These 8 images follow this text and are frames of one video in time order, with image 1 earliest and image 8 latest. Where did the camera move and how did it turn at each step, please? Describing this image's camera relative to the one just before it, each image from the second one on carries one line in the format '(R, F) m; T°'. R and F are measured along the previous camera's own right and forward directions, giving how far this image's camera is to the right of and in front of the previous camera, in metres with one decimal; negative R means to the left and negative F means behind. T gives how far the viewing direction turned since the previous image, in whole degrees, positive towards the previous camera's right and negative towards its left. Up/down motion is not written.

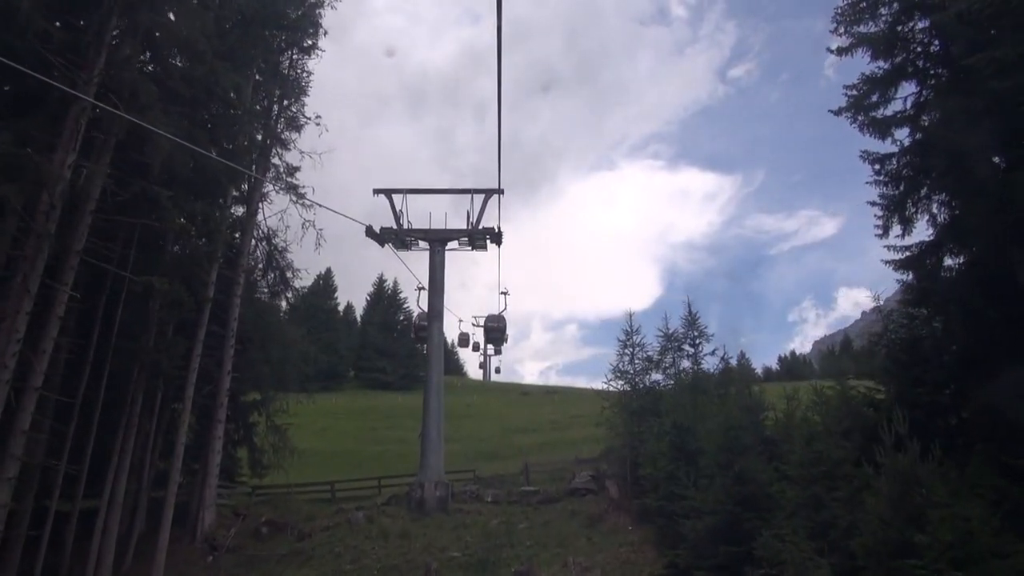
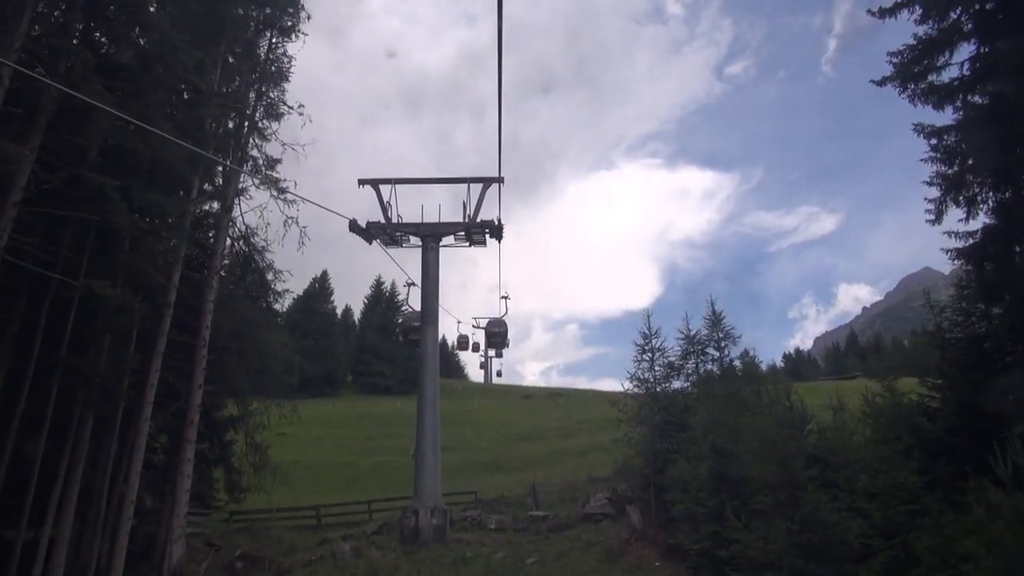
(-0.1, +2.3) m; 0°
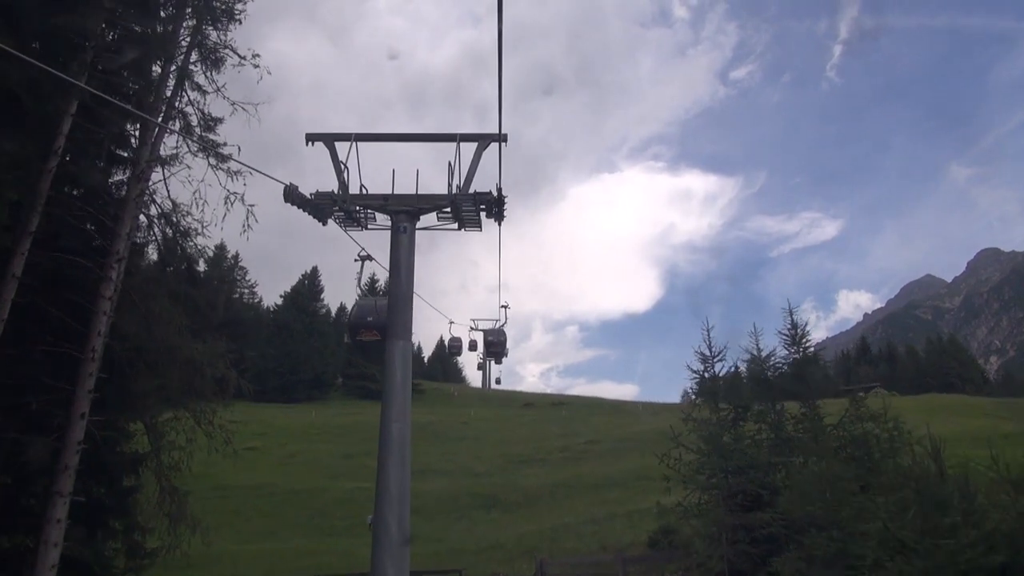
(0.0, +5.5) m; 0°
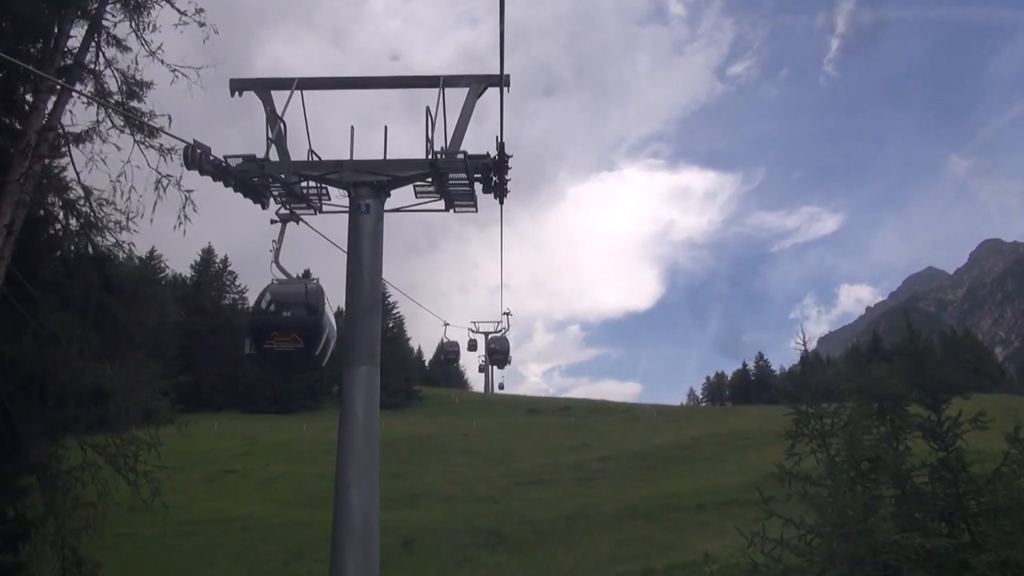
(-0.1, +4.1) m; 0°
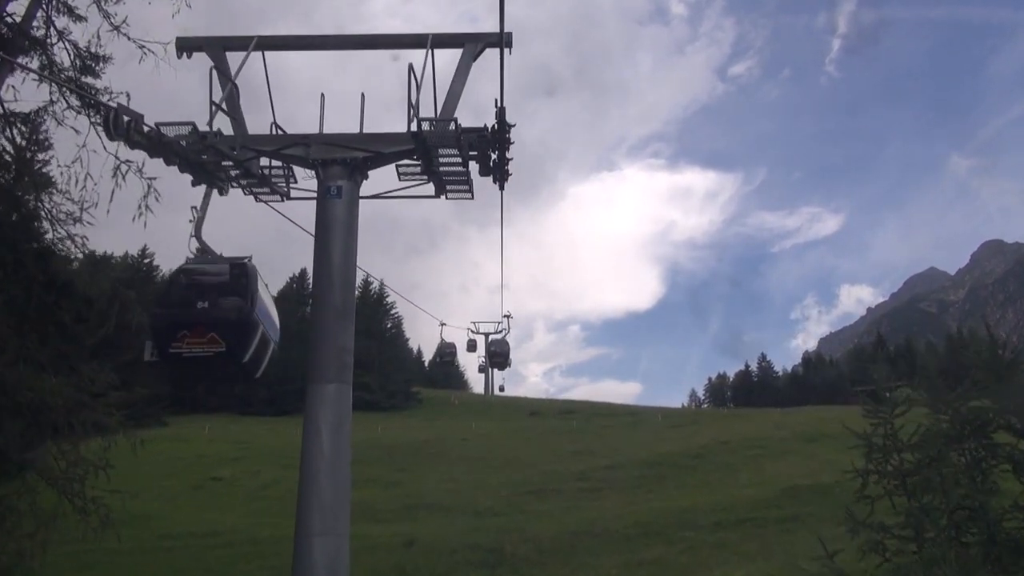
(0.0, +1.7) m; 0°
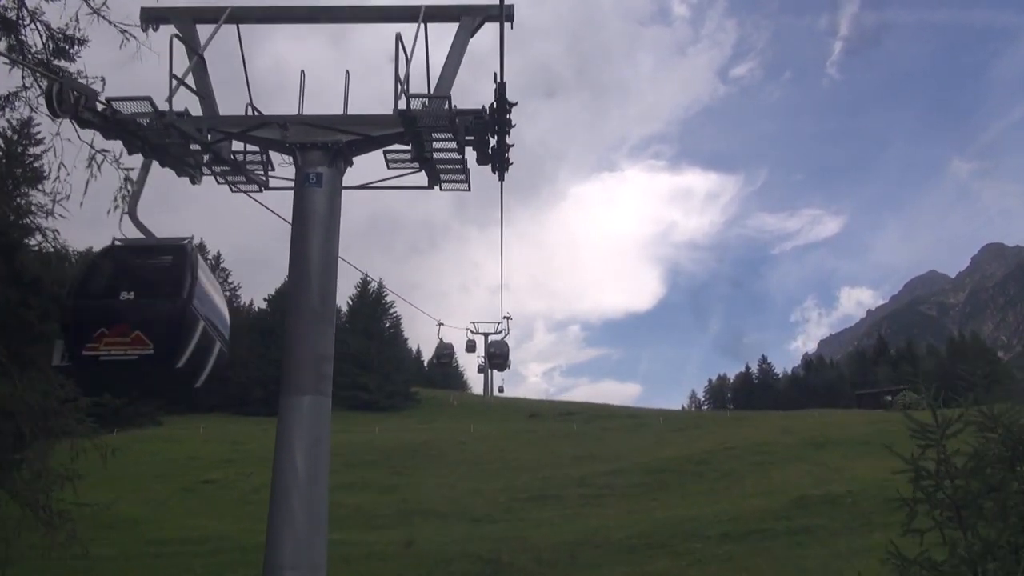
(0.0, +0.9) m; 0°
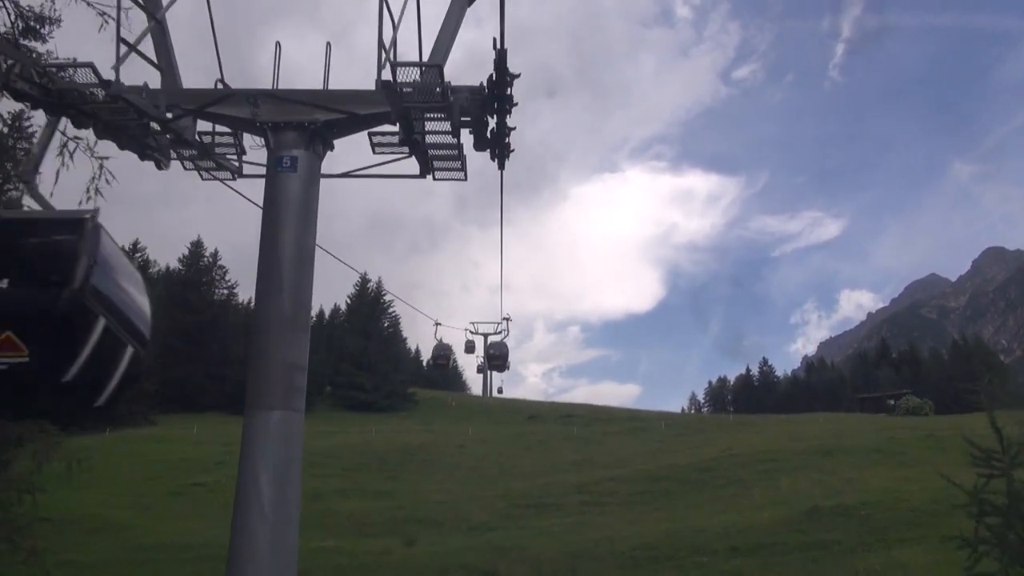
(0.0, +0.9) m; 0°
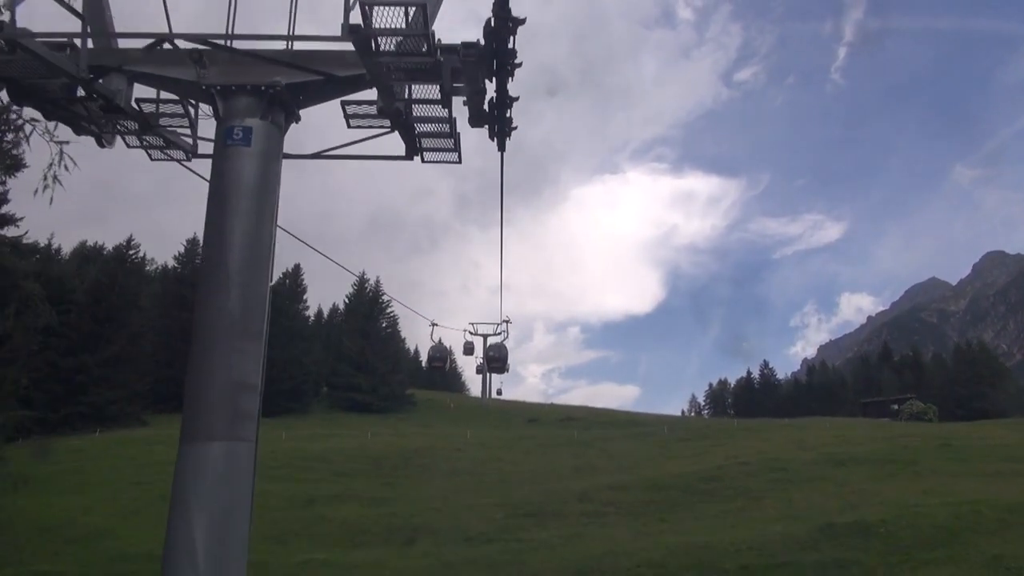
(0.0, +1.2) m; 0°
